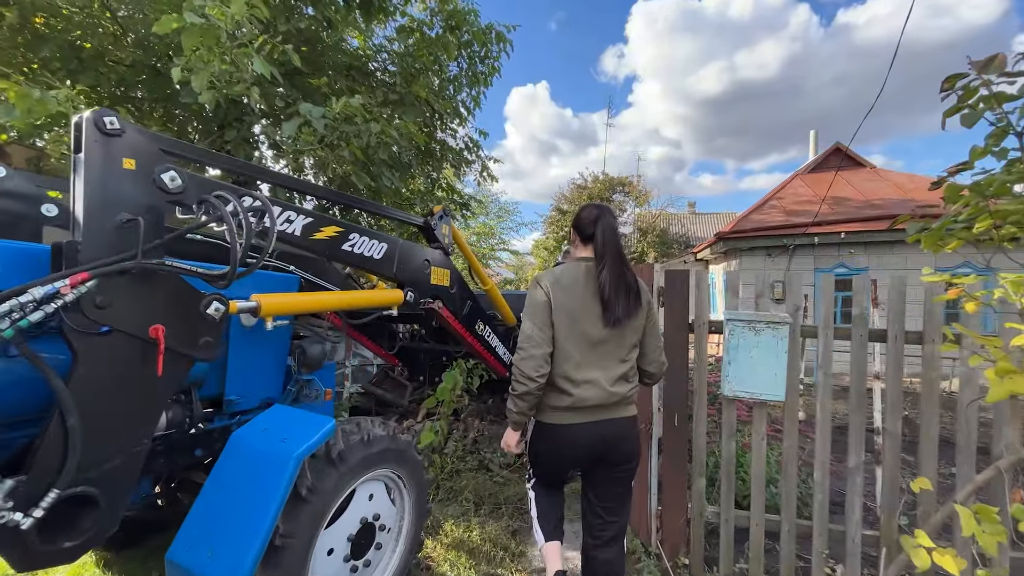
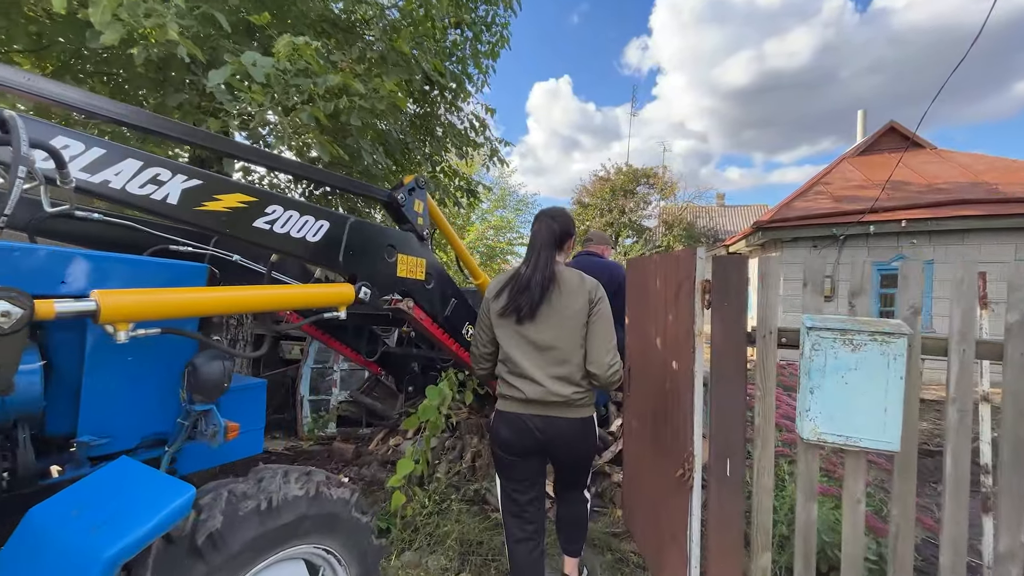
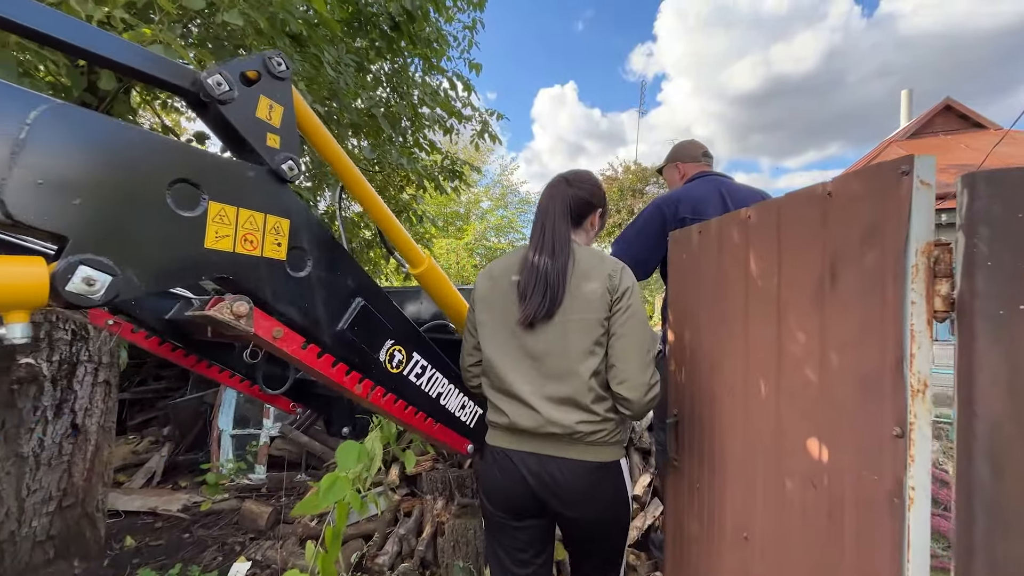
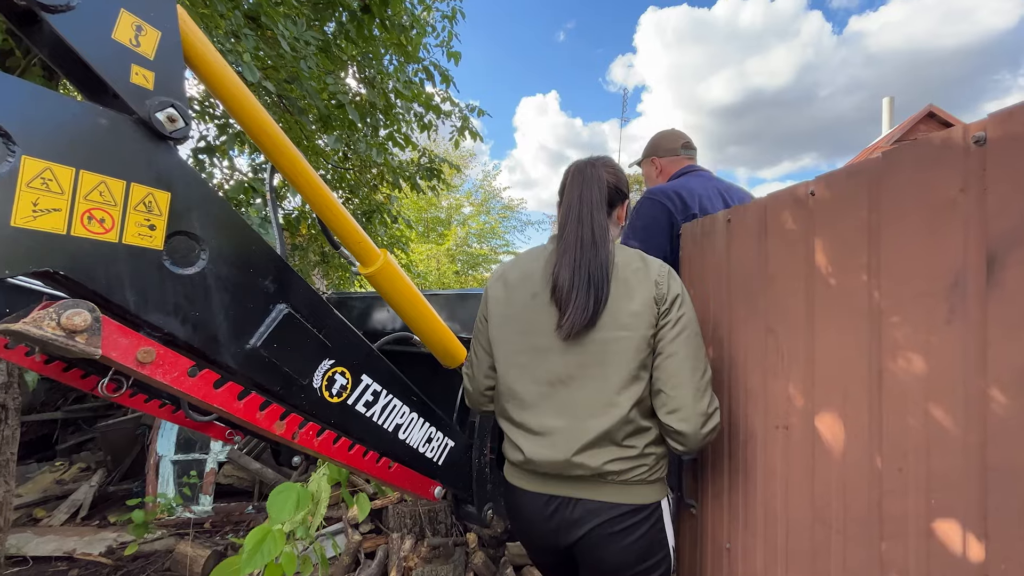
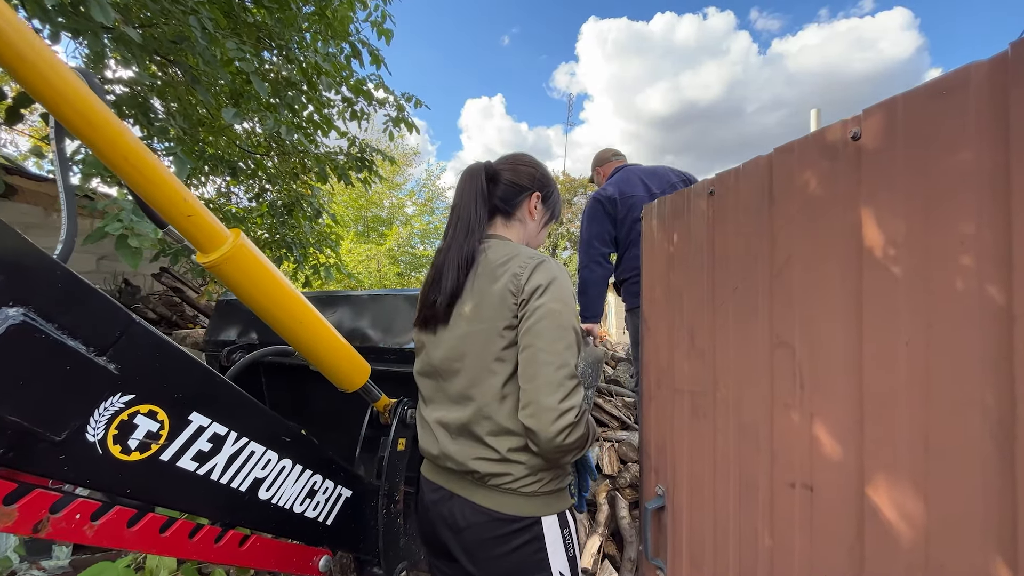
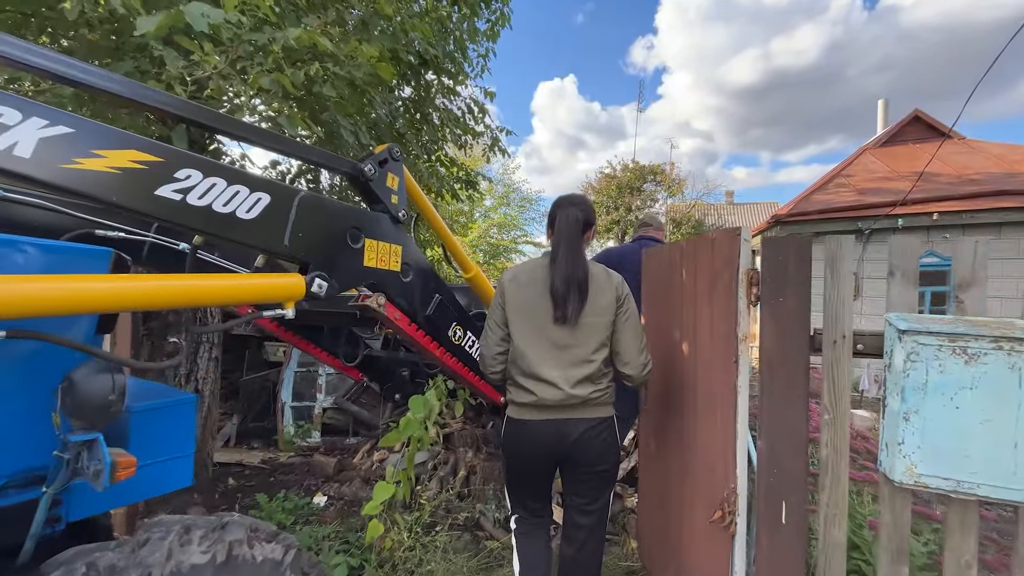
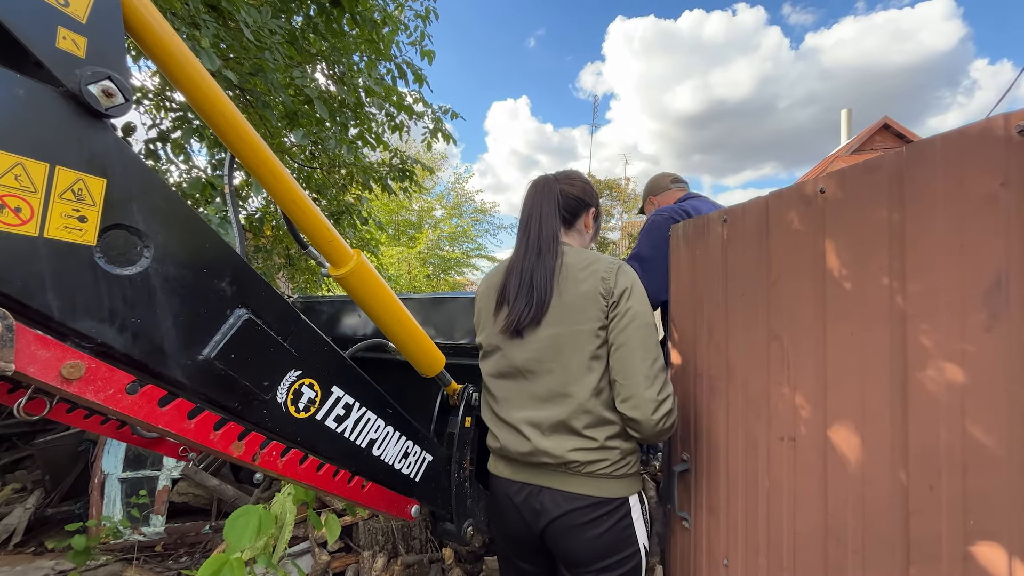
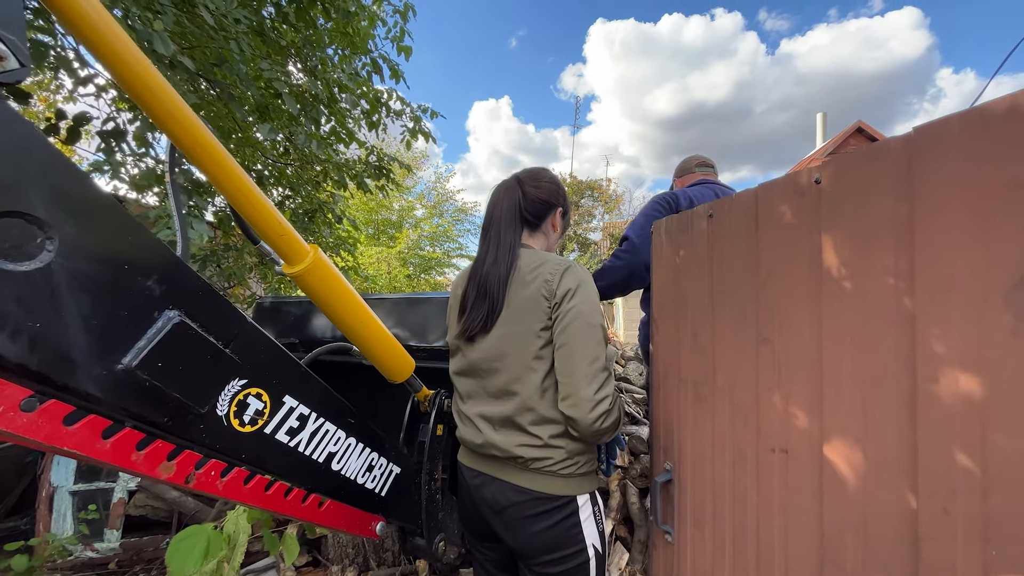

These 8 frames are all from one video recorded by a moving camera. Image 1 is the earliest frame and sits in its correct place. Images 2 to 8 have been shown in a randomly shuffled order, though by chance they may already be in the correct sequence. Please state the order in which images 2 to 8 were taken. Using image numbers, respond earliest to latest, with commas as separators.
2, 6, 3, 4, 7, 8, 5
